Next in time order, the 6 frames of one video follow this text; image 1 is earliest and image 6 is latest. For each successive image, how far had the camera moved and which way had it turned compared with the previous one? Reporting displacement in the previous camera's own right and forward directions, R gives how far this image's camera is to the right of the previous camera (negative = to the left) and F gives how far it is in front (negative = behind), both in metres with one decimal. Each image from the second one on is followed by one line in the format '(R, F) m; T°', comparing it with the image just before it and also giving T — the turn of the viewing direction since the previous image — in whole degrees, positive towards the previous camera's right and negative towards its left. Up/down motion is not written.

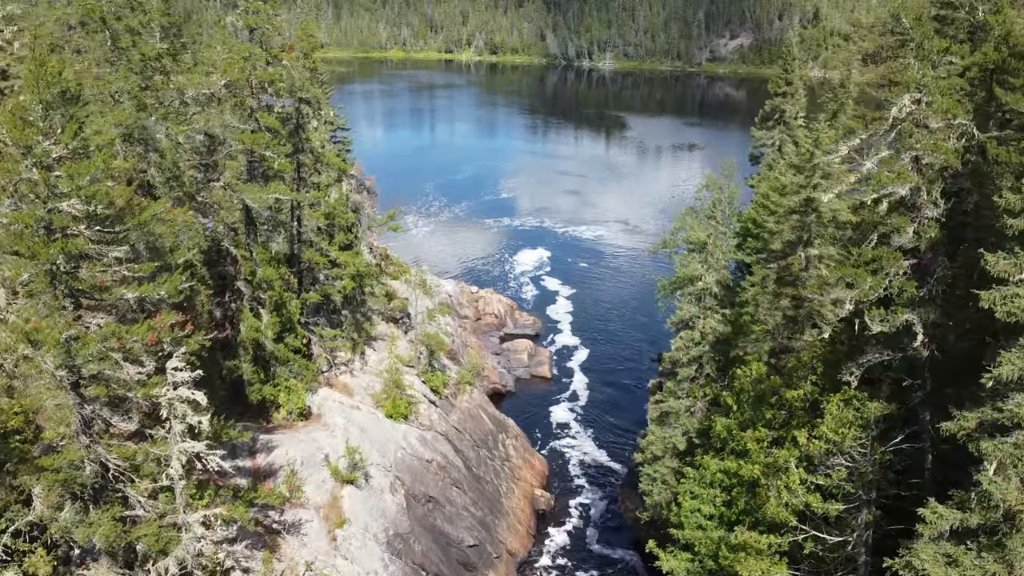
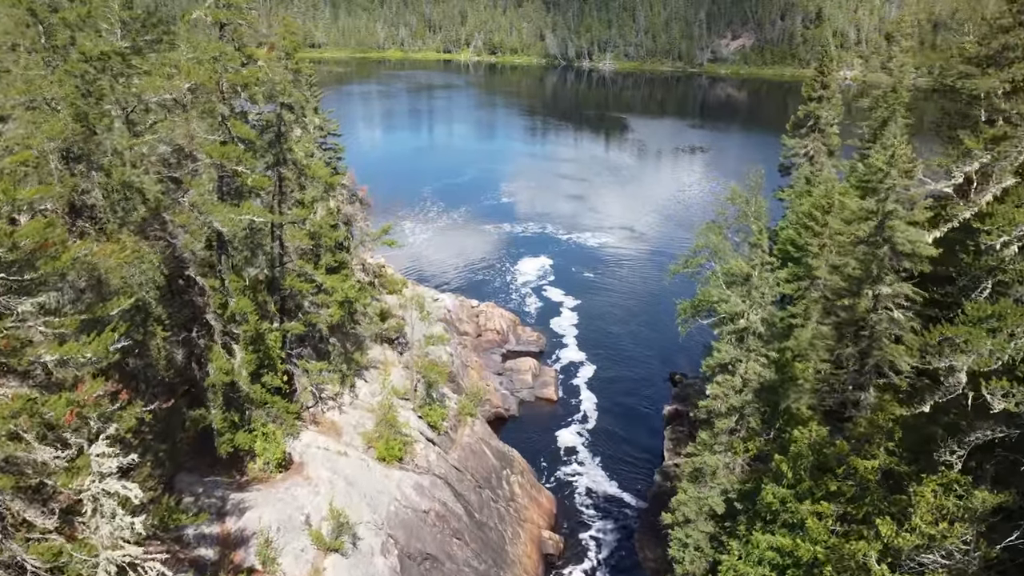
(-0.3, +3.1) m; 0°
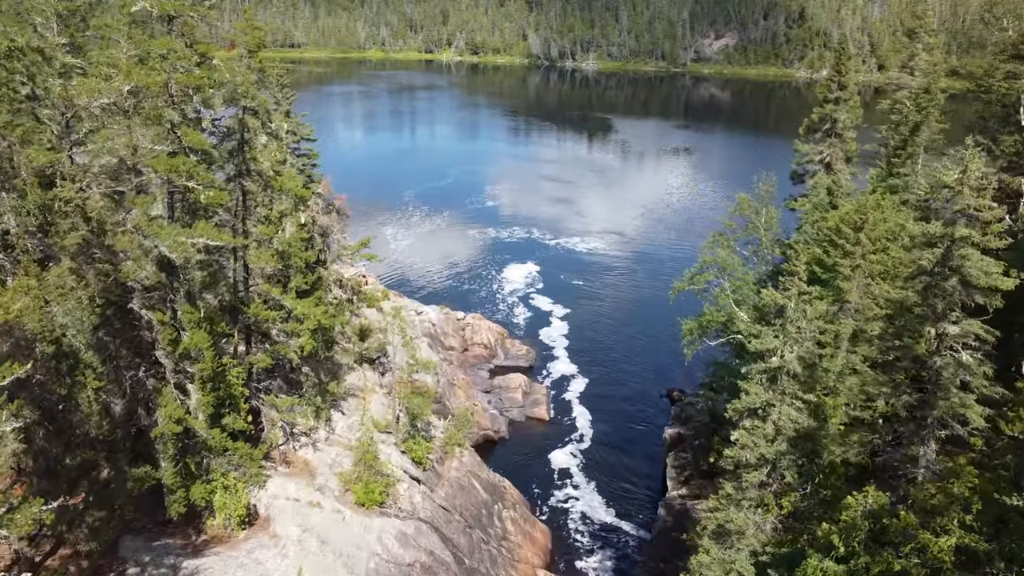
(-0.3, +2.6) m; +1°
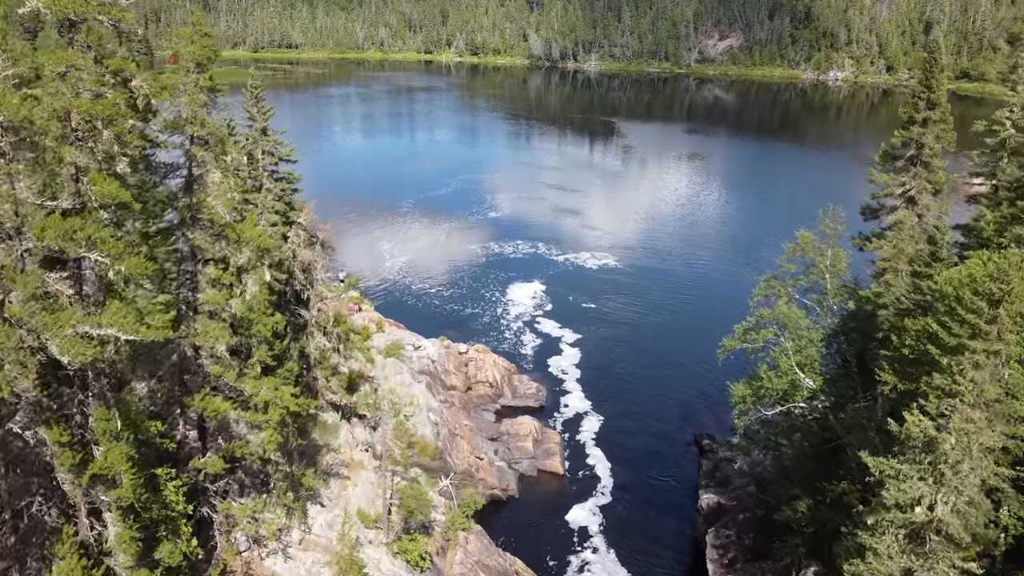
(-0.5, +4.8) m; 0°
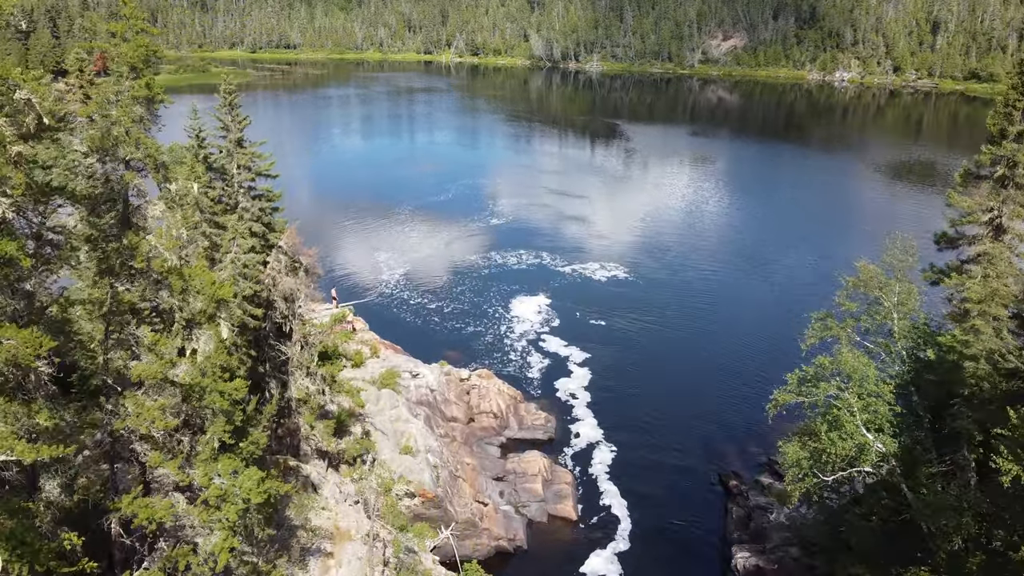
(-0.3, +3.6) m; 0°
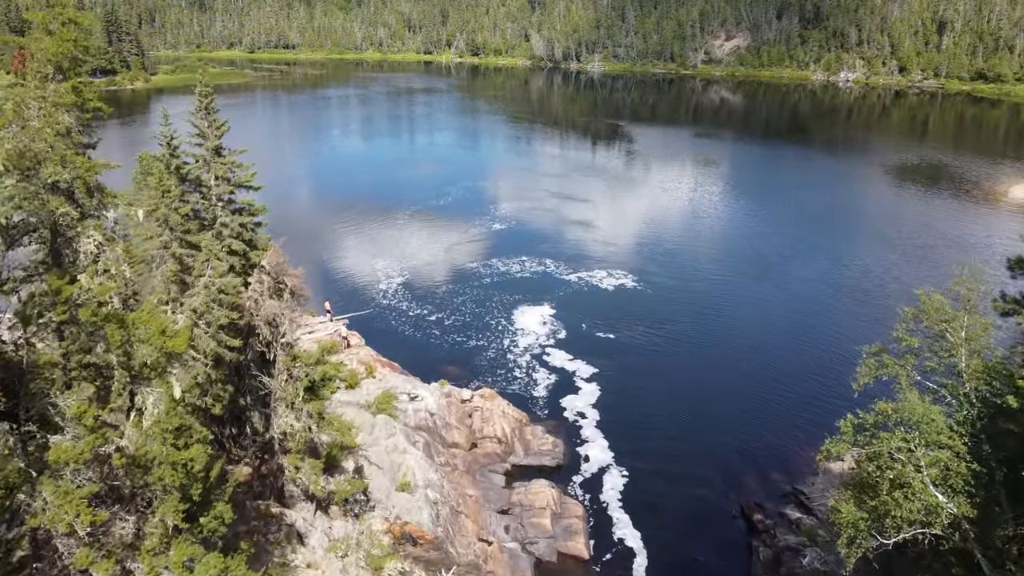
(-0.2, +2.6) m; 0°
